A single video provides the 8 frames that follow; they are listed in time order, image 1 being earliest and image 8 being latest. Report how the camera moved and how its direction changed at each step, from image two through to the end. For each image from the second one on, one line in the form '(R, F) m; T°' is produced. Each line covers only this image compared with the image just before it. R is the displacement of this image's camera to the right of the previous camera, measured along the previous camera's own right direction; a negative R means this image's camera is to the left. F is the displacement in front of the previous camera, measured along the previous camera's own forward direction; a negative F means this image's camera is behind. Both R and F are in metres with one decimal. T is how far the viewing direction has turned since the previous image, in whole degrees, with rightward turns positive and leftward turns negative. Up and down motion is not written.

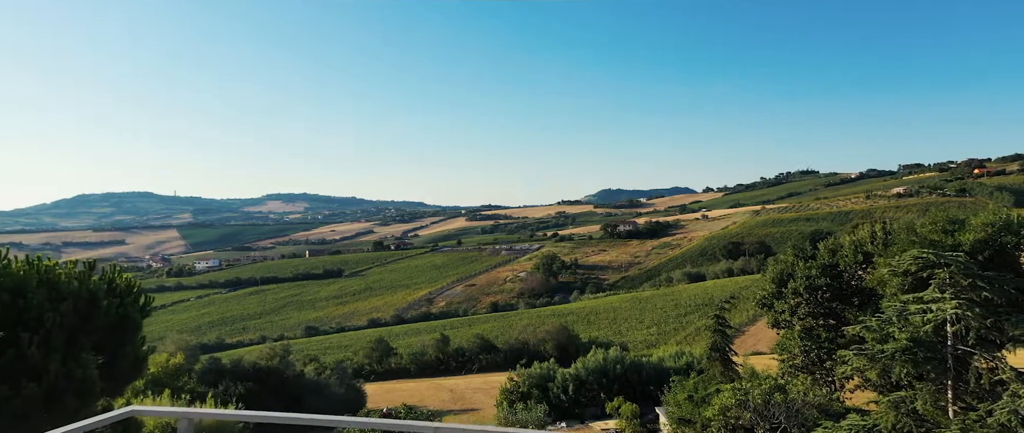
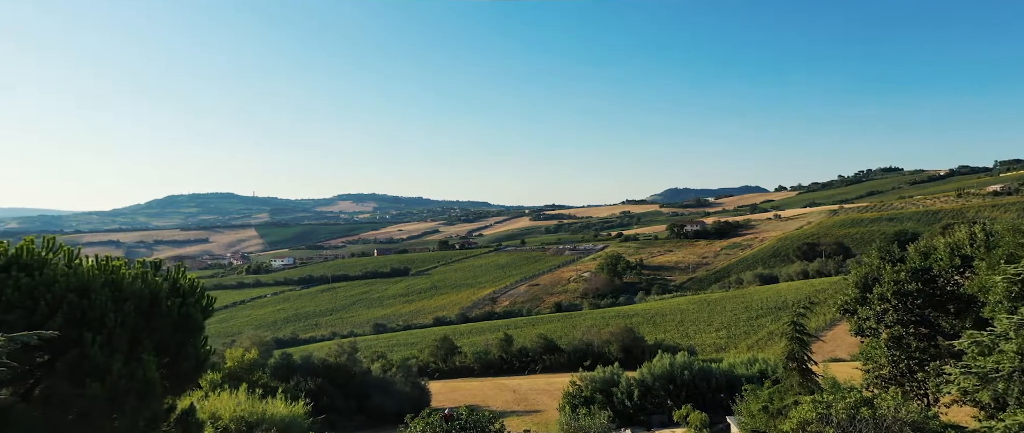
(0.0, +0.3) m; -5°
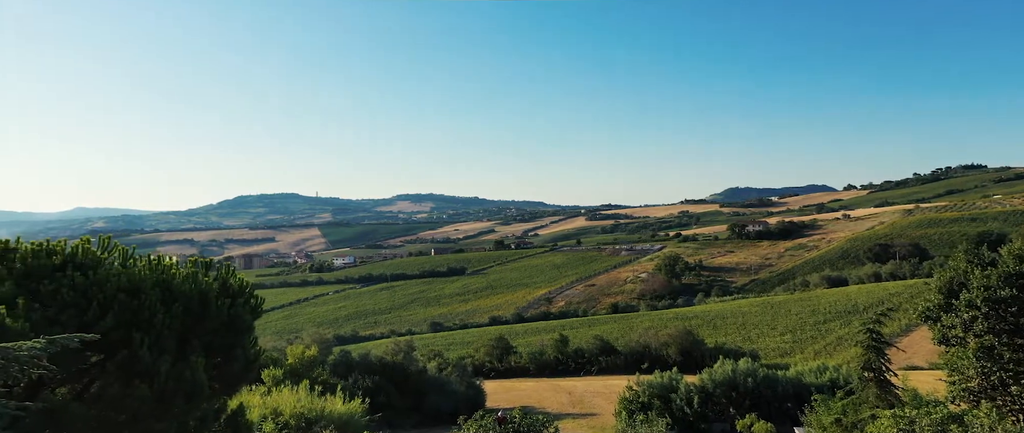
(0.0, +0.3) m; -5°
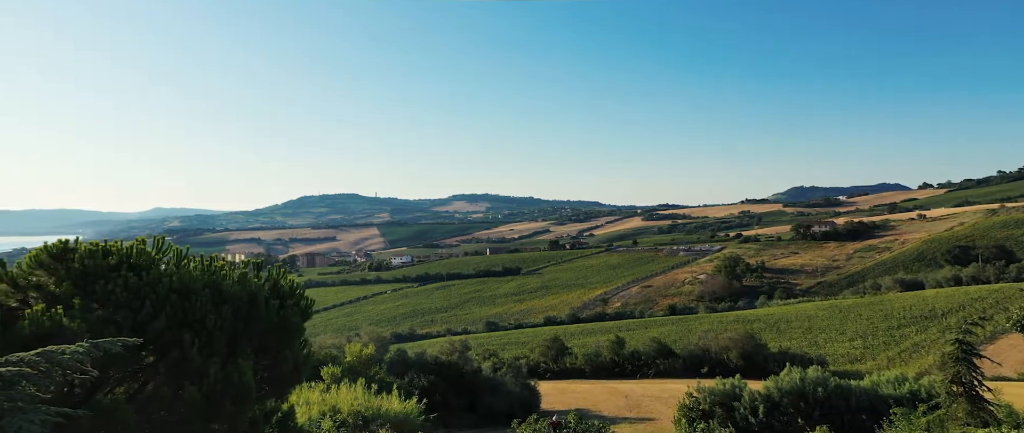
(0.0, +0.3) m; -5°
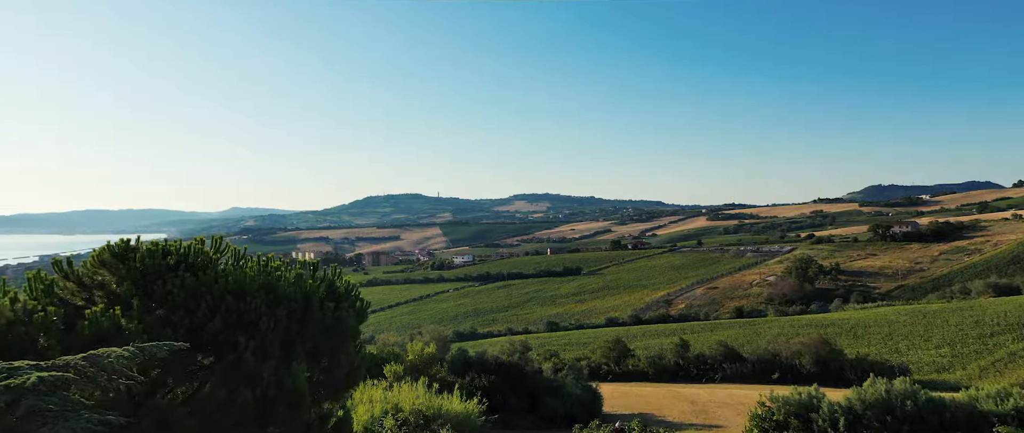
(0.0, +0.3) m; -5°
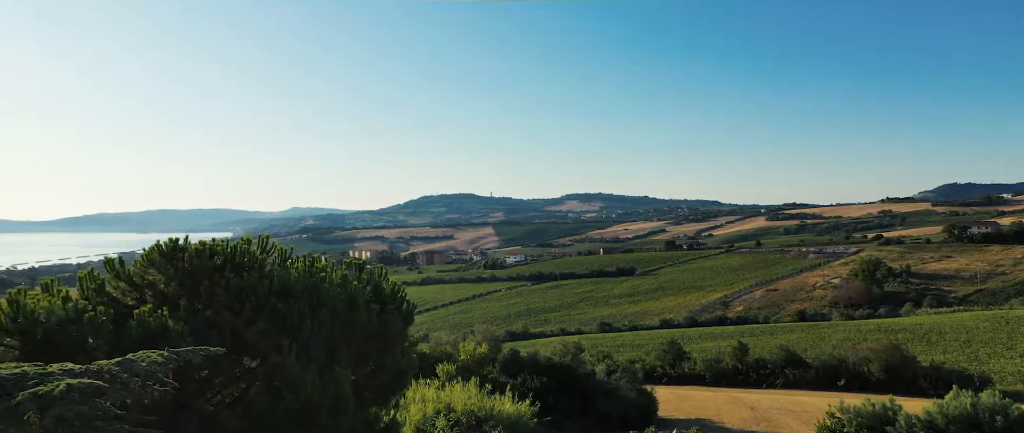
(0.0, +0.3) m; -4°
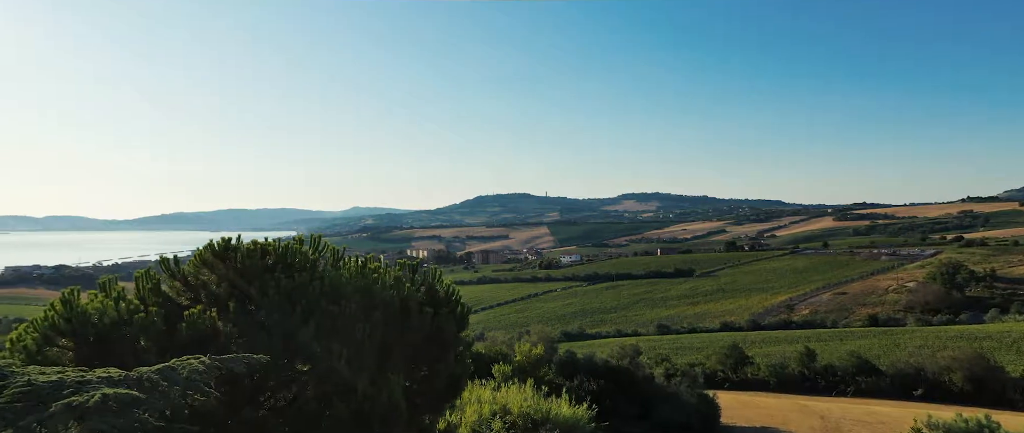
(-0.1, +0.4) m; -5°
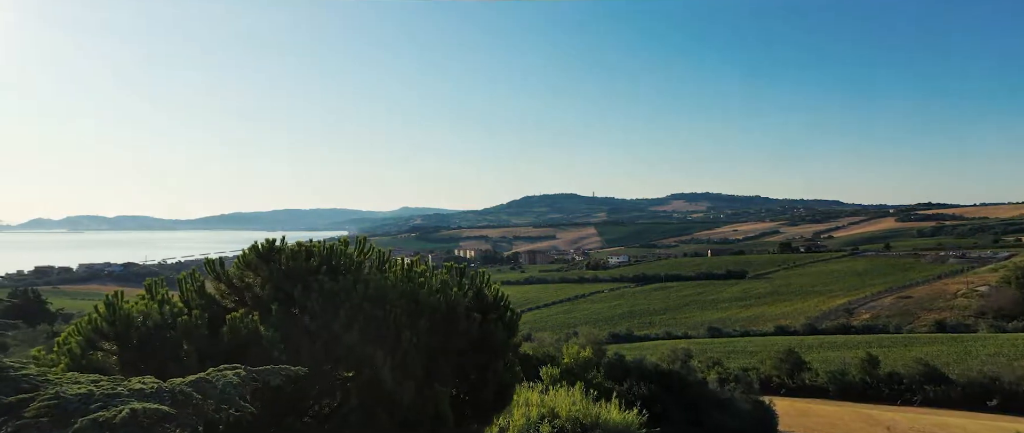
(-0.1, +0.3) m; -4°
